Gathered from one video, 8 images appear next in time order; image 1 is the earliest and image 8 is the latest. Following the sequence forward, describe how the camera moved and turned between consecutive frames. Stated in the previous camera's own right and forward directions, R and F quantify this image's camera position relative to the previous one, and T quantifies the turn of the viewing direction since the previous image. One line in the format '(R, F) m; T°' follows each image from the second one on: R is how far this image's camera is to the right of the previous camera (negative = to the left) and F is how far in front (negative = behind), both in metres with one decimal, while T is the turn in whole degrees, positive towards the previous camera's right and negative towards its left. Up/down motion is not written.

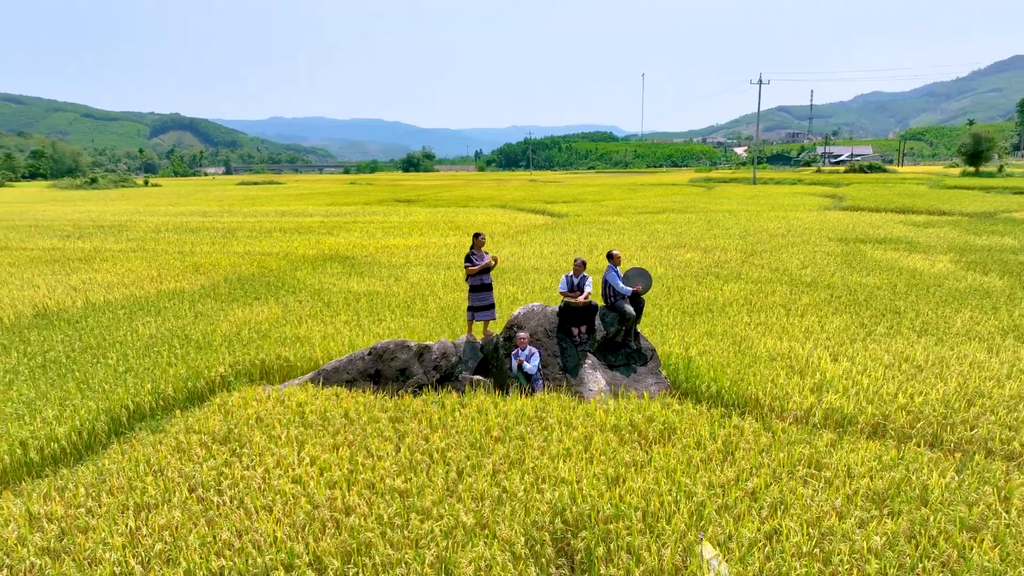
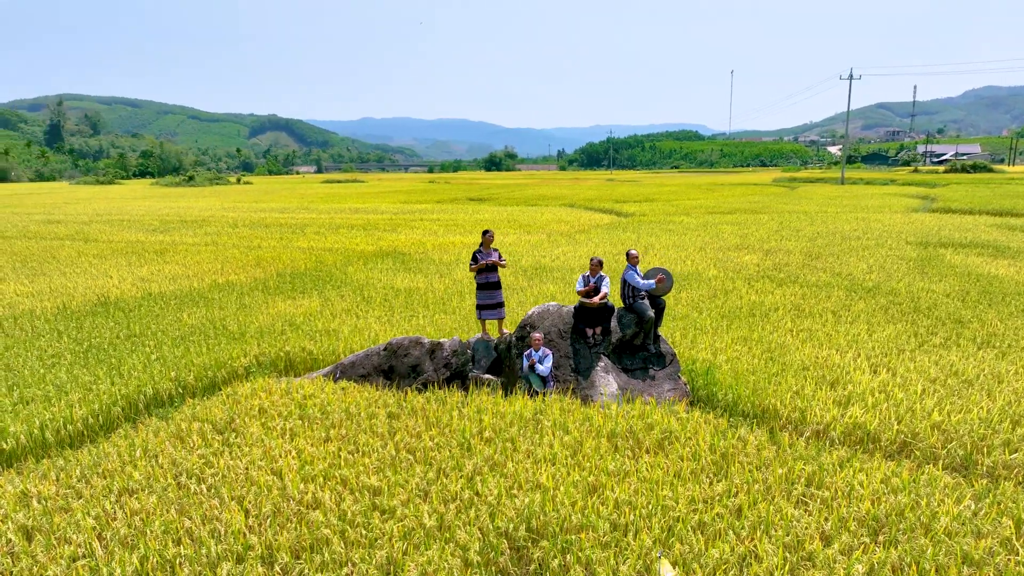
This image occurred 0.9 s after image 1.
(+0.6, +0.2) m; -6°
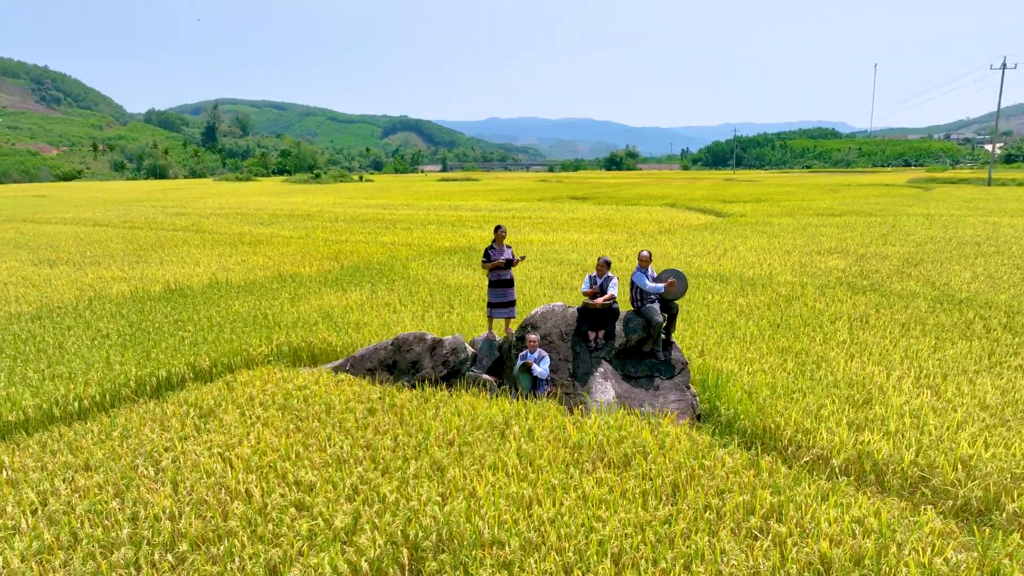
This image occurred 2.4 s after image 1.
(+1.0, +0.3) m; -9°
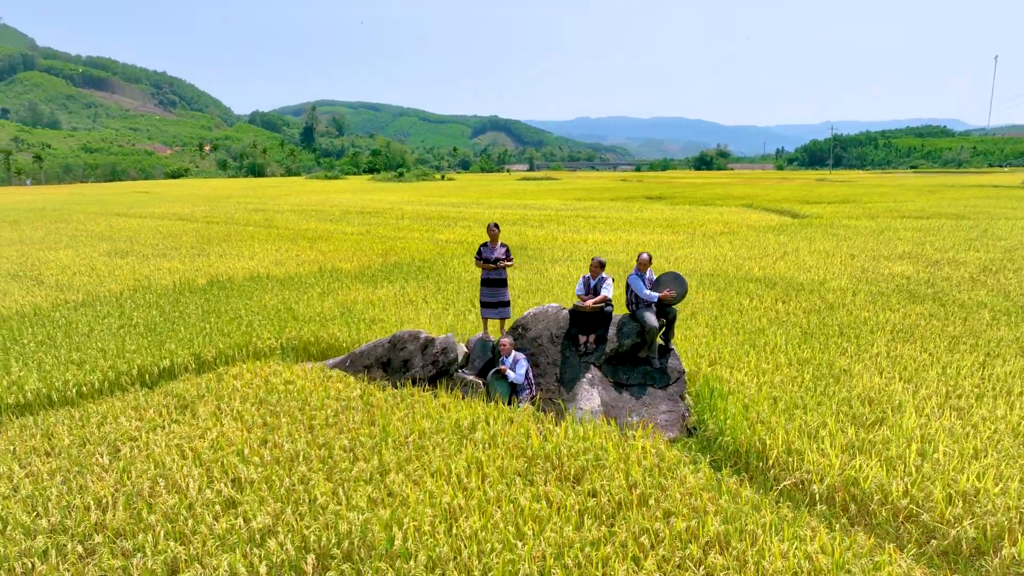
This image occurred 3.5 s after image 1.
(+0.8, +0.3) m; -7°
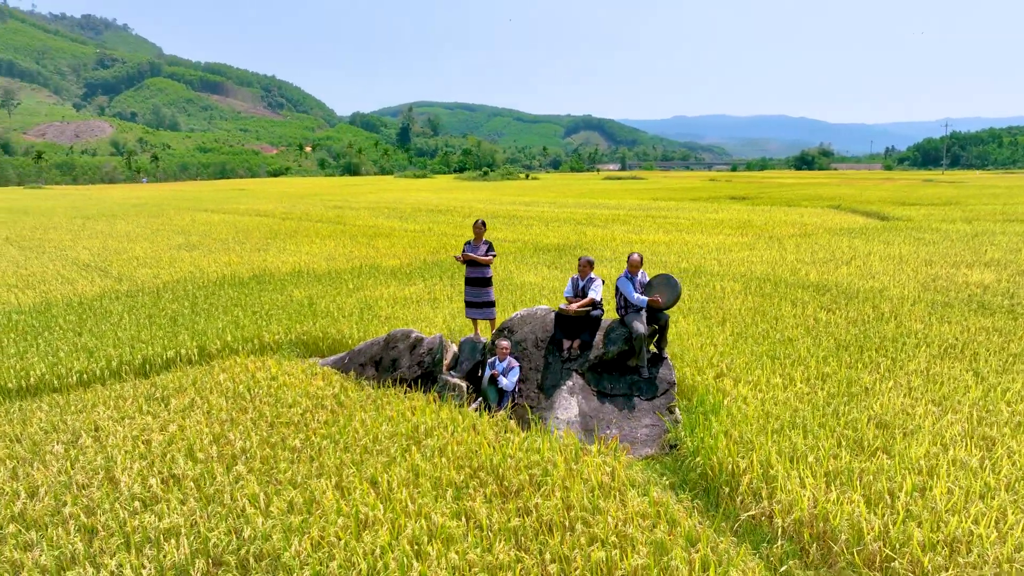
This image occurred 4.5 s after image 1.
(+0.8, +0.3) m; -7°
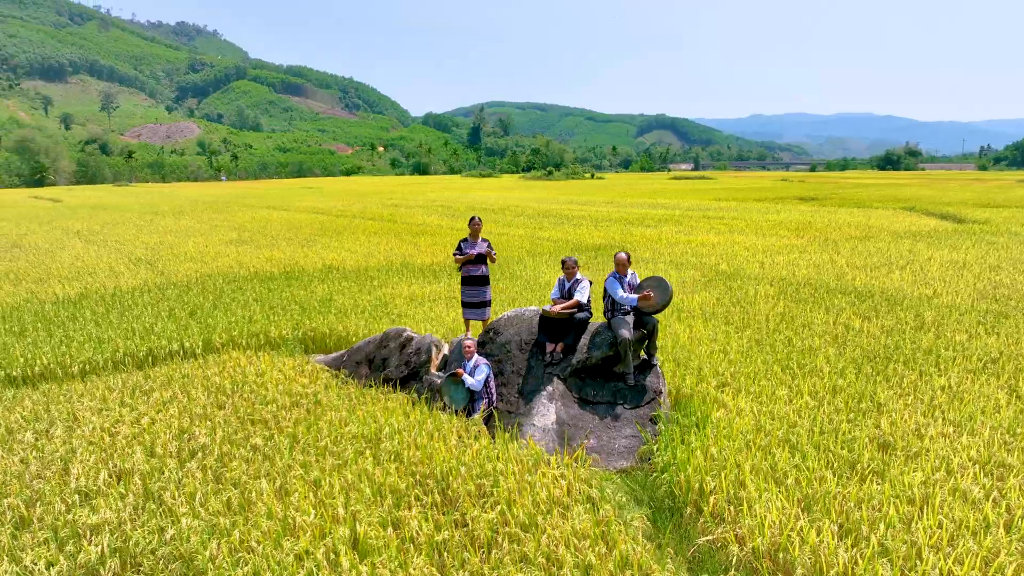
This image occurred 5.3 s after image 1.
(+0.6, +0.2) m; -5°
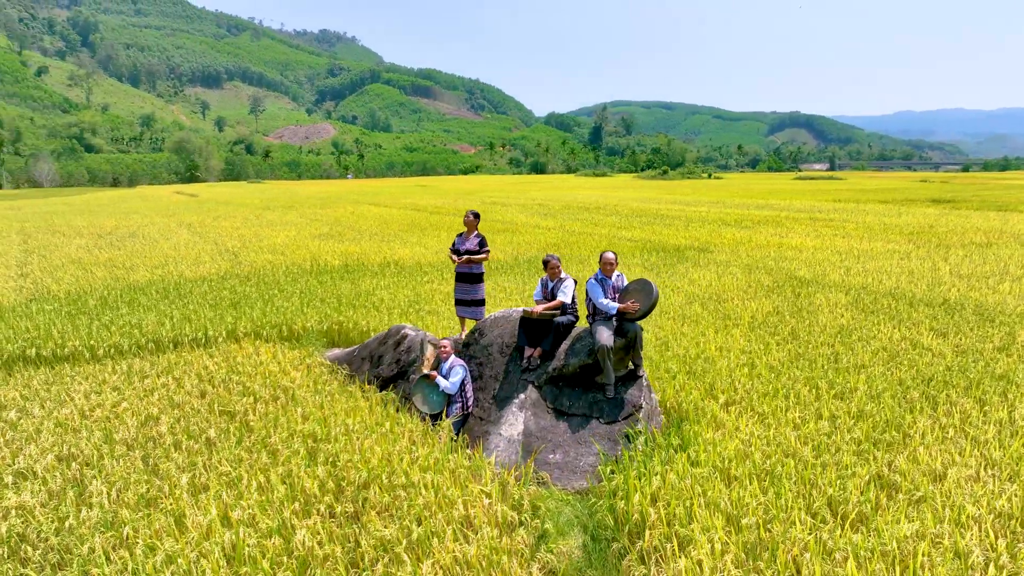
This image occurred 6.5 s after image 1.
(+1.0, +0.4) m; -9°
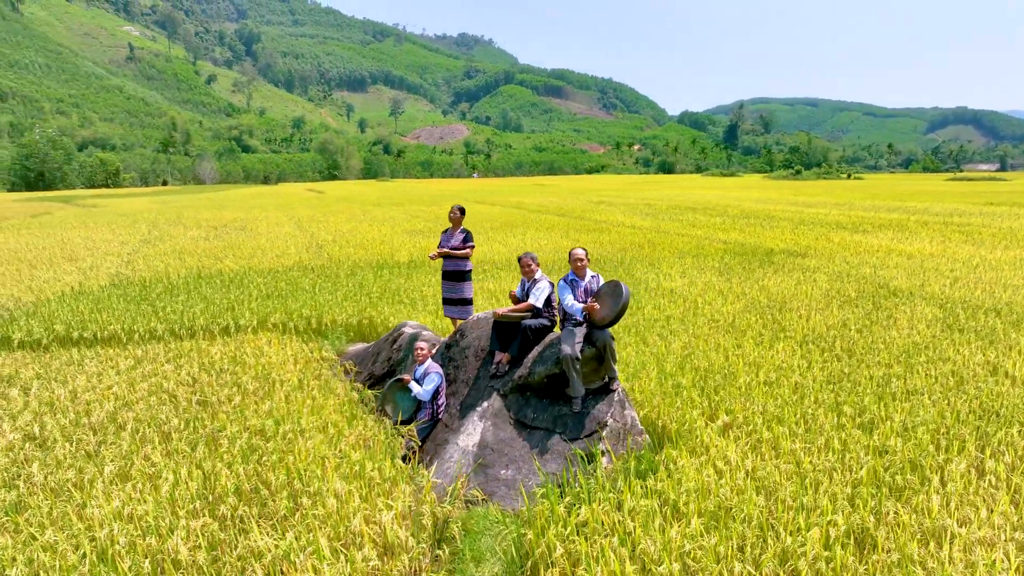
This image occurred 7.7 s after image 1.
(+1.0, +0.4) m; -10°
